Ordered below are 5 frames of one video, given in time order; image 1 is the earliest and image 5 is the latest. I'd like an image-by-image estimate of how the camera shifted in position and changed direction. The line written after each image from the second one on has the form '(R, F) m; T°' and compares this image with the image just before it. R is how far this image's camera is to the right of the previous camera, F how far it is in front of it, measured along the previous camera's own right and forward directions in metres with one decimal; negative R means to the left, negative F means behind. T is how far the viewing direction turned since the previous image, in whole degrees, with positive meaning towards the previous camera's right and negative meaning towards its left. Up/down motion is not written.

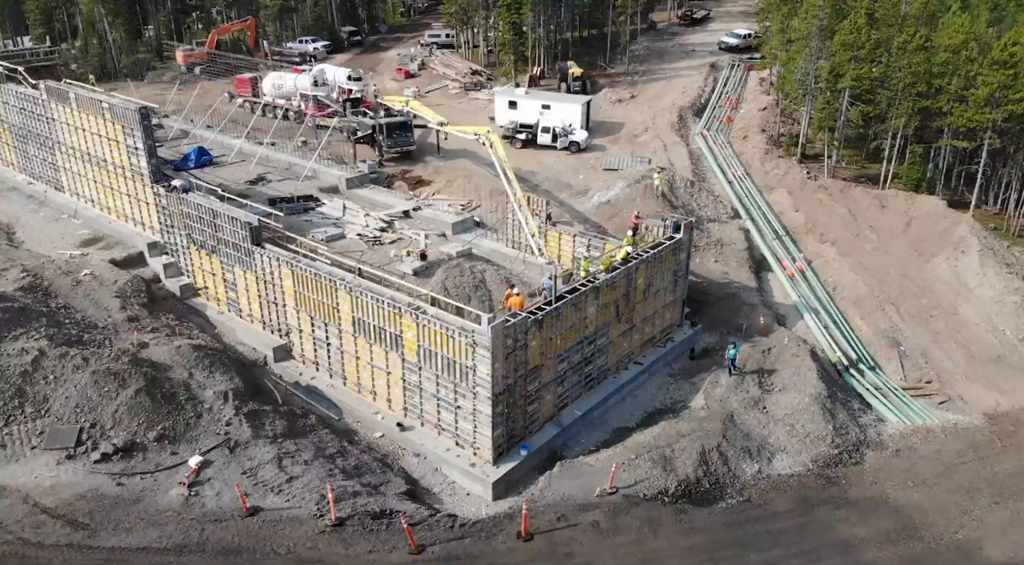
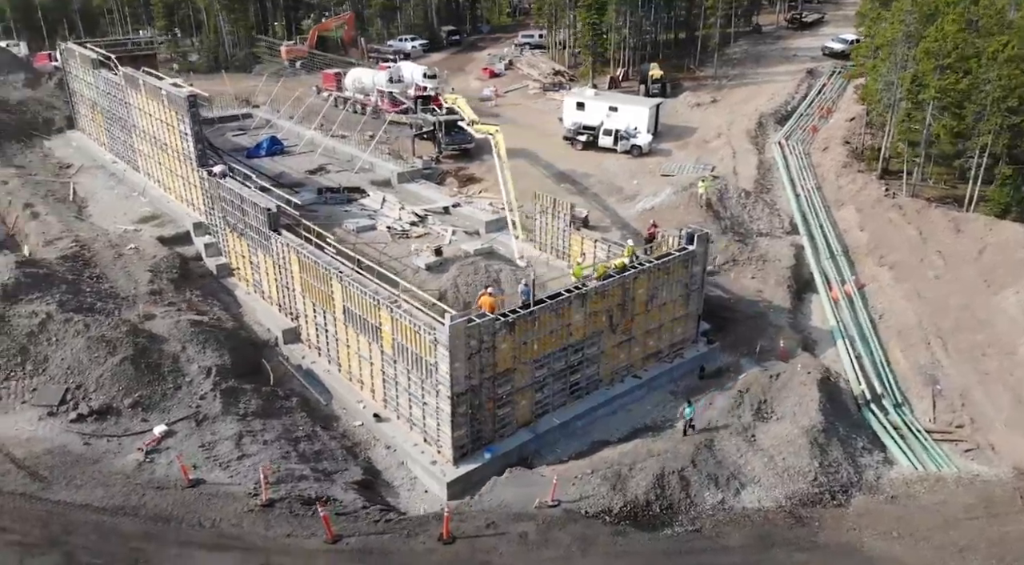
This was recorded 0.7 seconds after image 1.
(+3.2, +0.5) m; -9°
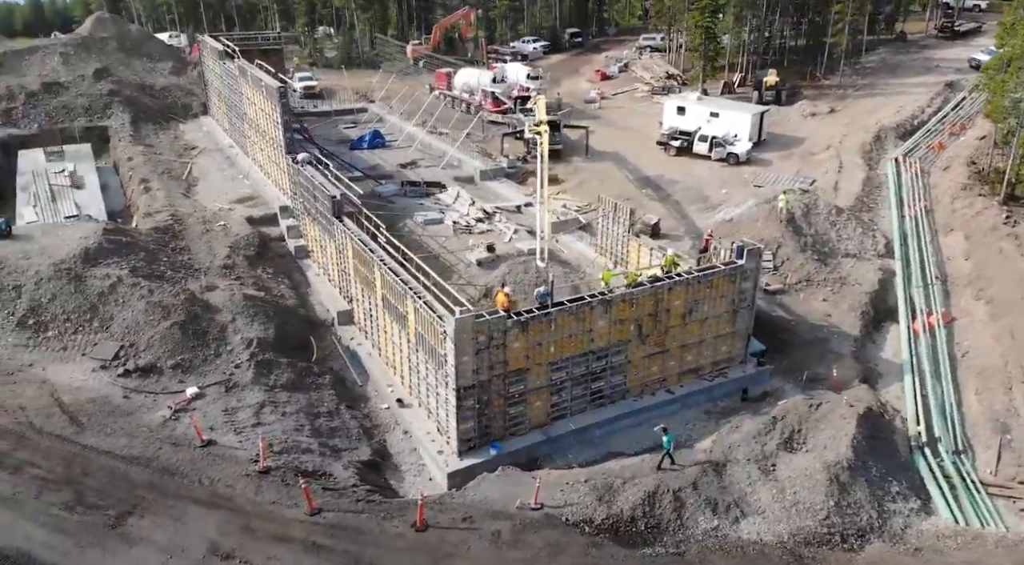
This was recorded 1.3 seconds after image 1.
(+2.6, +0.2) m; -10°
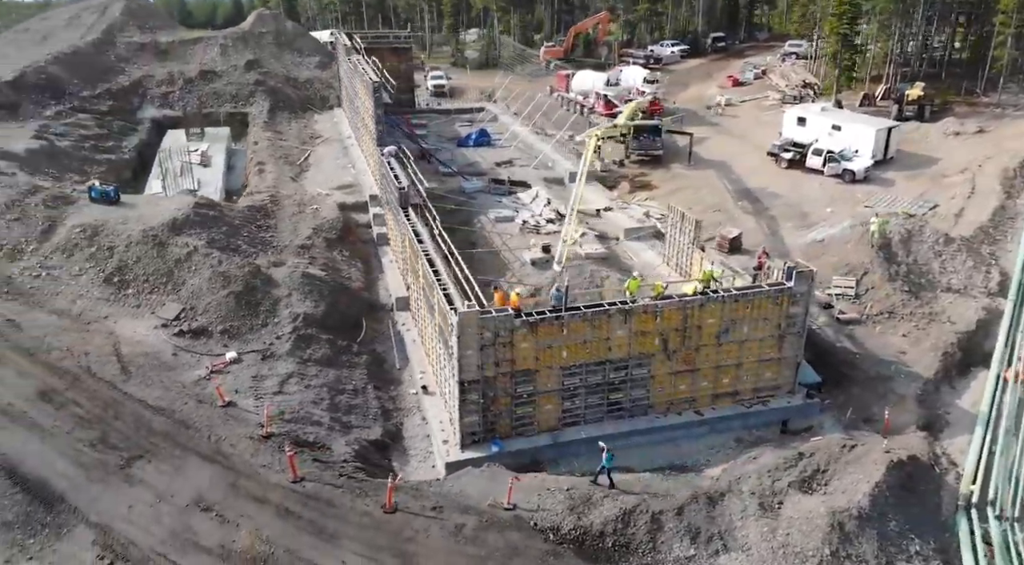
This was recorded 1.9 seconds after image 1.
(+3.1, +0.3) m; -12°
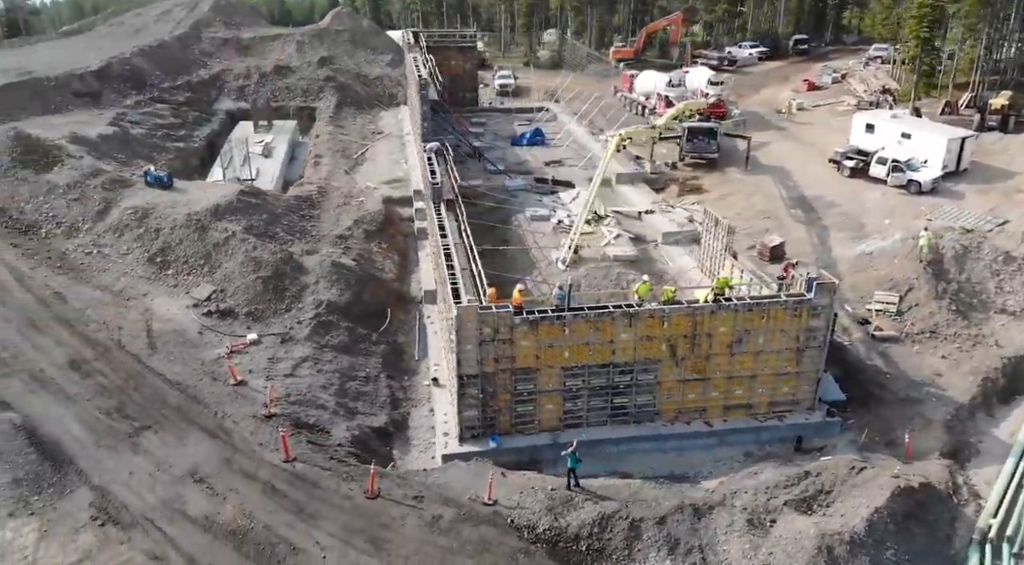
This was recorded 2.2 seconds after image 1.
(+1.8, +0.1) m; -6°
